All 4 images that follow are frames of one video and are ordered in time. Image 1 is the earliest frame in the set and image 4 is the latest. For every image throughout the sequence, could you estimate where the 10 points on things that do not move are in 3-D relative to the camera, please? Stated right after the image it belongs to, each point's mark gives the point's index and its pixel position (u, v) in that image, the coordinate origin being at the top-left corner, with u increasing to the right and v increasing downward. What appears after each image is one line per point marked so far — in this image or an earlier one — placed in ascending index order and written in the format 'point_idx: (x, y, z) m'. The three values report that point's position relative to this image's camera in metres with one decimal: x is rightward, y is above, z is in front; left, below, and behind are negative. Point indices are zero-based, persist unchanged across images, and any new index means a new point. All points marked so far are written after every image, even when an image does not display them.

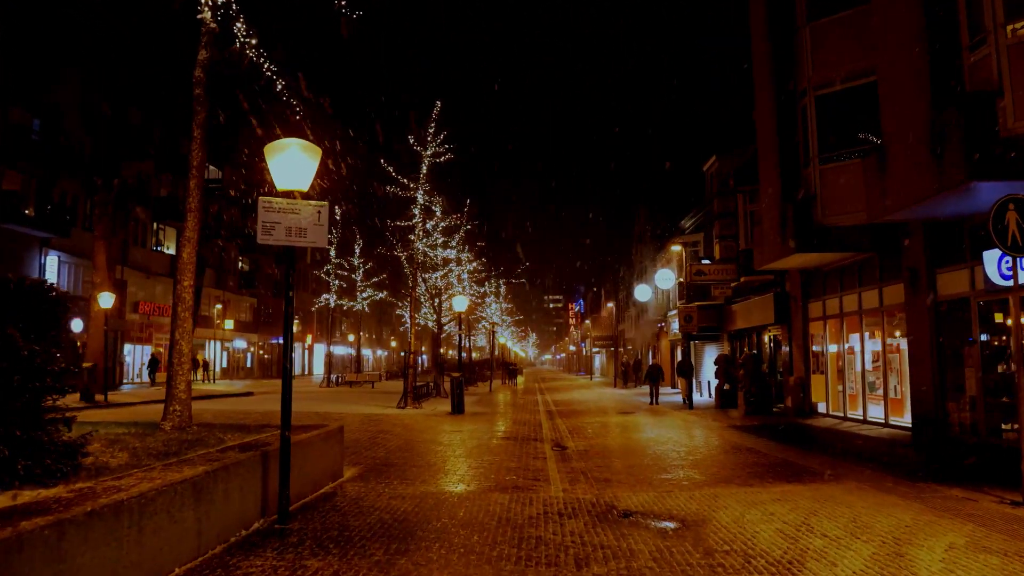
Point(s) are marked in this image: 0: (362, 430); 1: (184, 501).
0: (-3.6, -3.4, +16.1) m
1: (-2.5, -1.7, +5.2) m
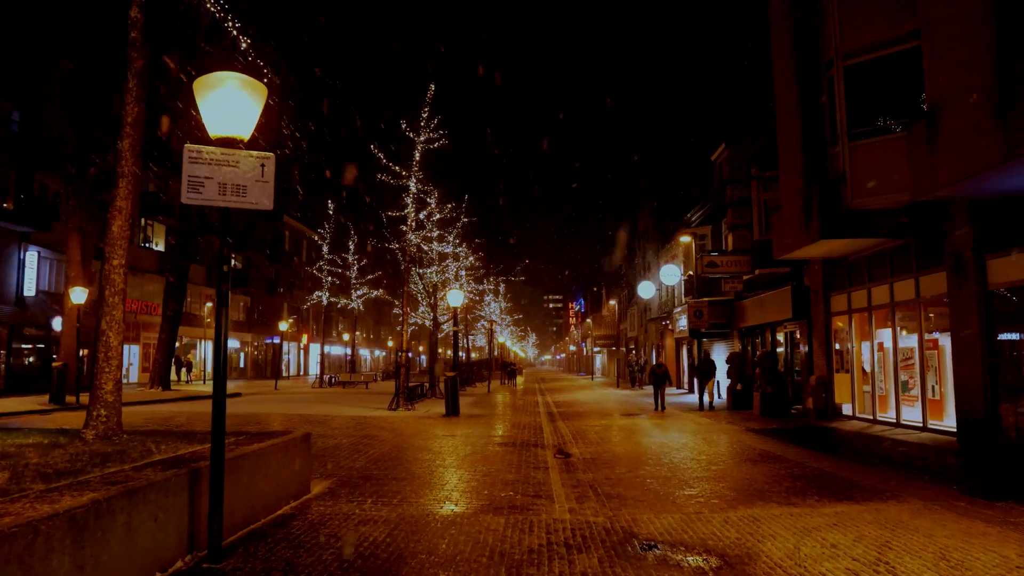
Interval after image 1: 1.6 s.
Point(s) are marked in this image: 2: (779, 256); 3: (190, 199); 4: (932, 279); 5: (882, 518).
0: (-3.6, -3.2, +14.7) m
1: (-2.6, -1.4, +3.8) m
2: (+6.7, +0.8, +16.7) m
3: (-2.5, +0.7, +5.2) m
4: (+8.3, +0.2, +13.1) m
5: (+3.6, -2.2, +6.4) m
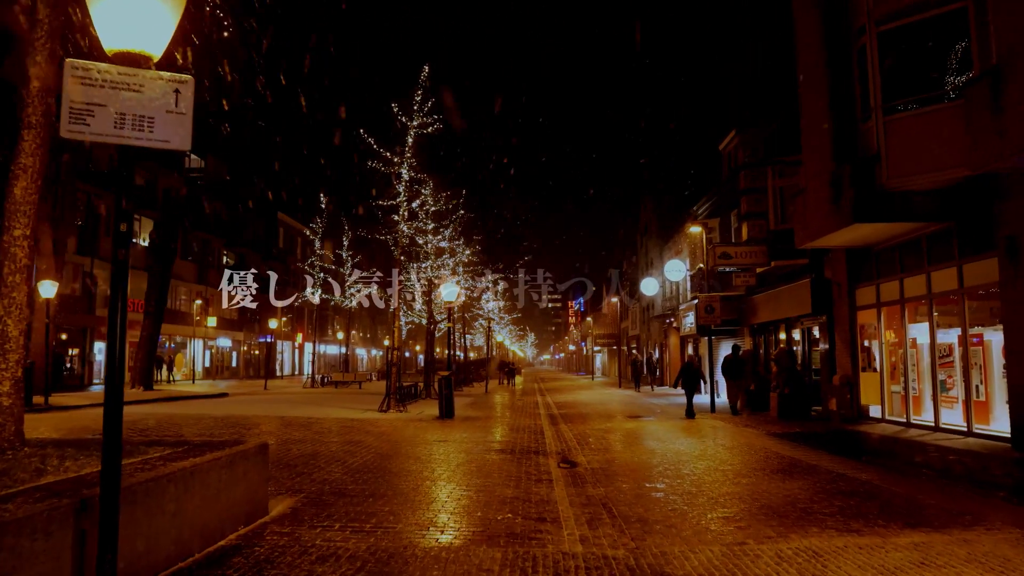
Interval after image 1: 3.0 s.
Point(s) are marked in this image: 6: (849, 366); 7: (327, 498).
0: (-3.7, -3.0, +13.4) m
1: (-2.6, -1.2, +2.4) m
2: (+6.6, +1.0, +15.3) m
3: (-2.5, +0.9, +3.9) m
4: (+8.3, +0.4, +11.8) m
5: (+3.5, -2.0, +5.1) m
6: (+8.2, -1.9, +16.2) m
7: (-2.1, -2.4, +7.5) m
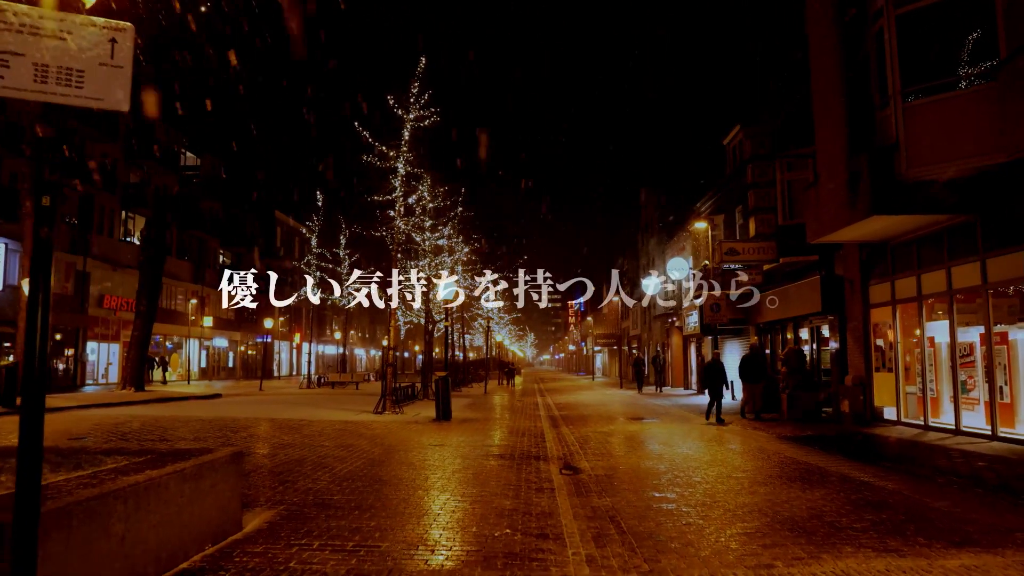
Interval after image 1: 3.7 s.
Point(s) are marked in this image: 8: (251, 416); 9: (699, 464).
0: (-3.7, -3.0, +12.7) m
1: (-2.6, -1.2, +1.8) m
2: (+6.6, +1.1, +14.7) m
3: (-2.5, +1.0, +3.2) m
4: (+8.2, +0.5, +11.1) m
5: (+3.5, -1.9, +4.4) m
6: (+8.1, -1.8, +15.6) m
7: (-2.1, -2.3, +6.9) m
8: (-7.8, -3.8, +19.9) m
9: (+3.0, -2.8, +10.5) m
